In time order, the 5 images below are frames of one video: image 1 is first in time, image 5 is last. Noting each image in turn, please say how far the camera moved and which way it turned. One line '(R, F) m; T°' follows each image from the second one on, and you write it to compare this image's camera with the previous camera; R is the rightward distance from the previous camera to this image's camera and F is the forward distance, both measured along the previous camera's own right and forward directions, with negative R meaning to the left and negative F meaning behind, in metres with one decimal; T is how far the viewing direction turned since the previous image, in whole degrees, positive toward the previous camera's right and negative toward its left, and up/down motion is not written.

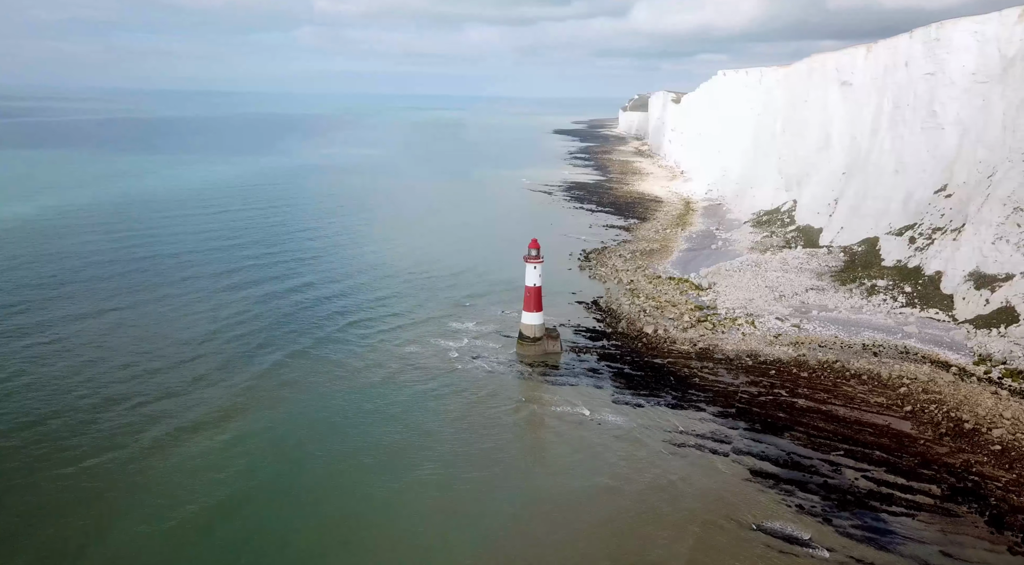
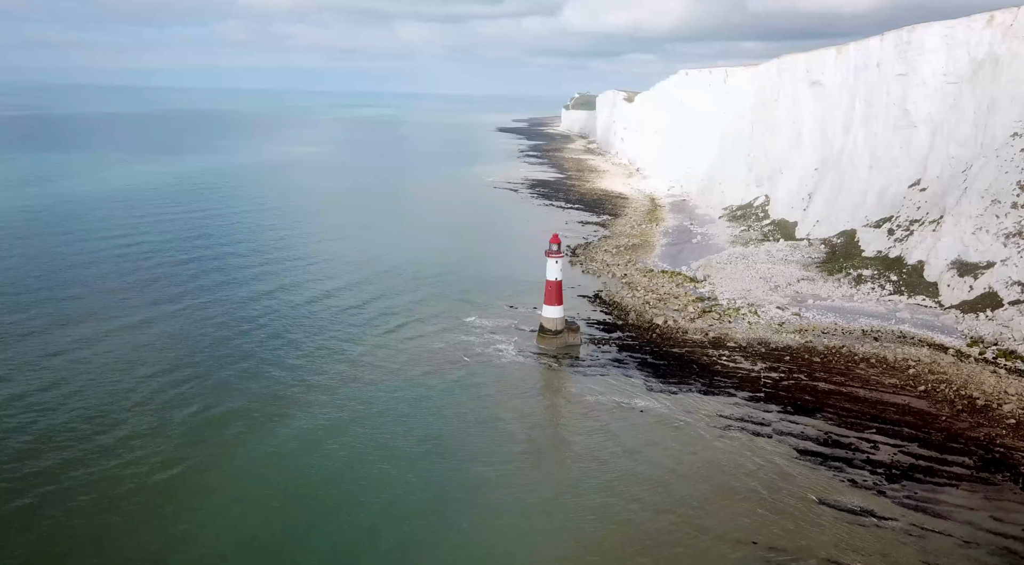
(-1.9, -0.2) m; +5°
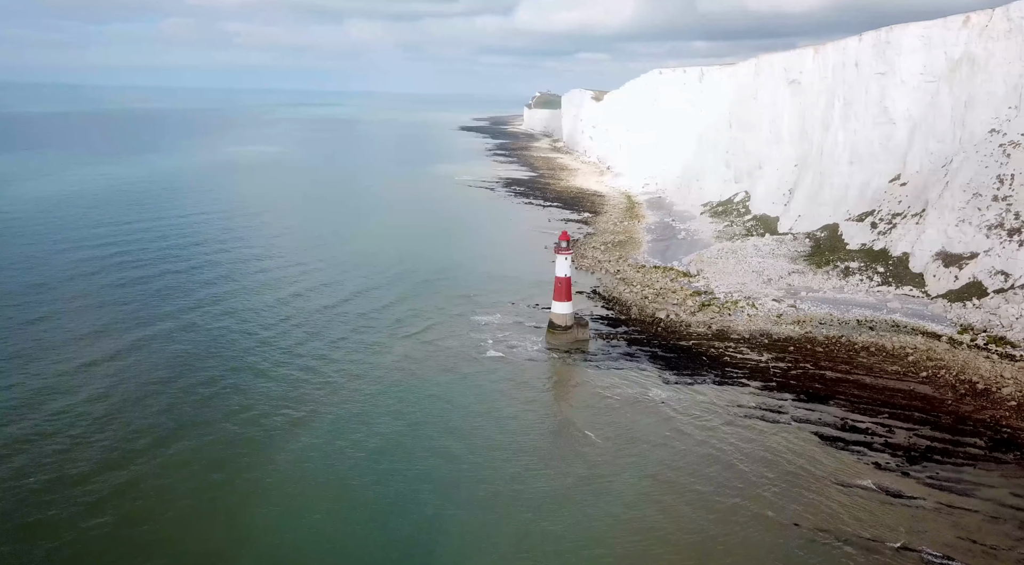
(-1.2, -0.1) m; +3°
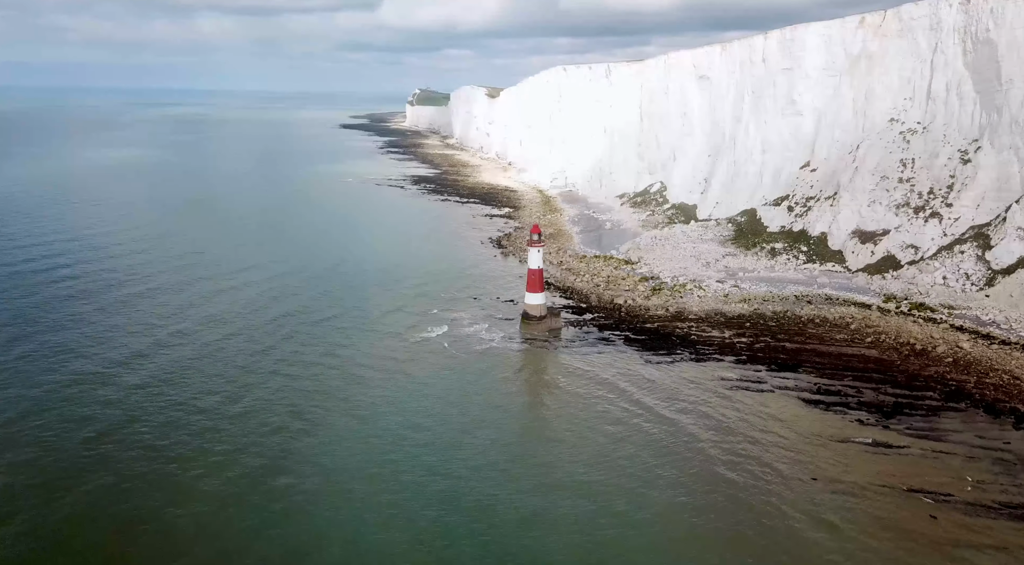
(-2.3, -0.3) m; +9°
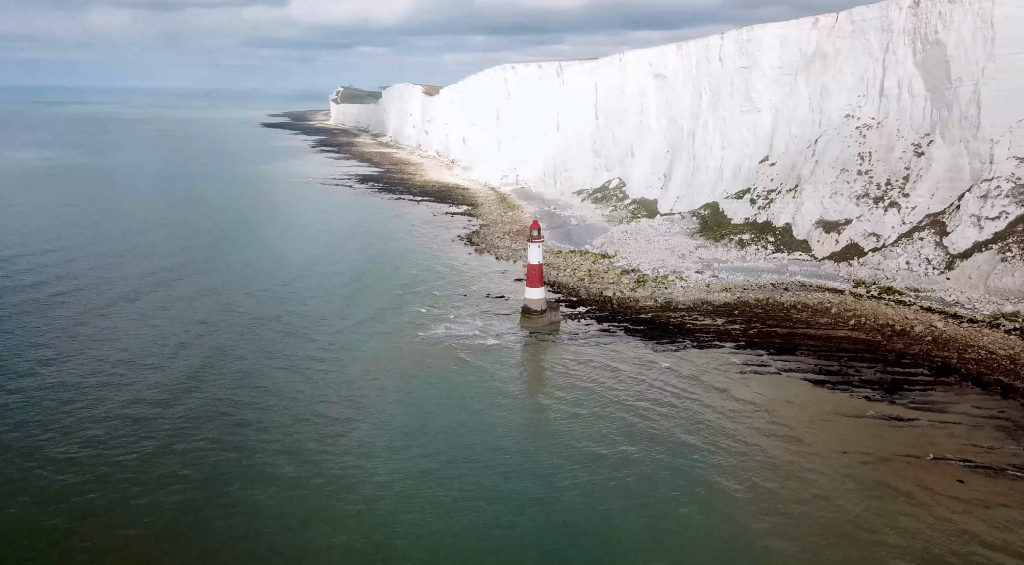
(-1.9, -0.1) m; +6°
